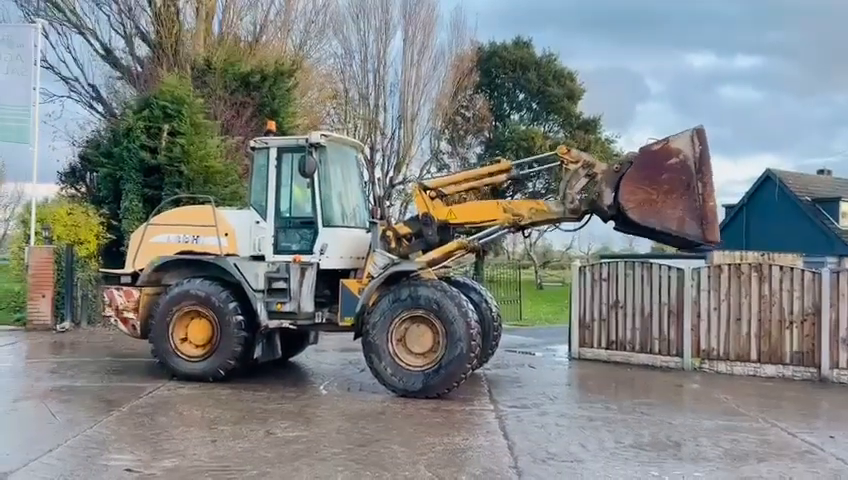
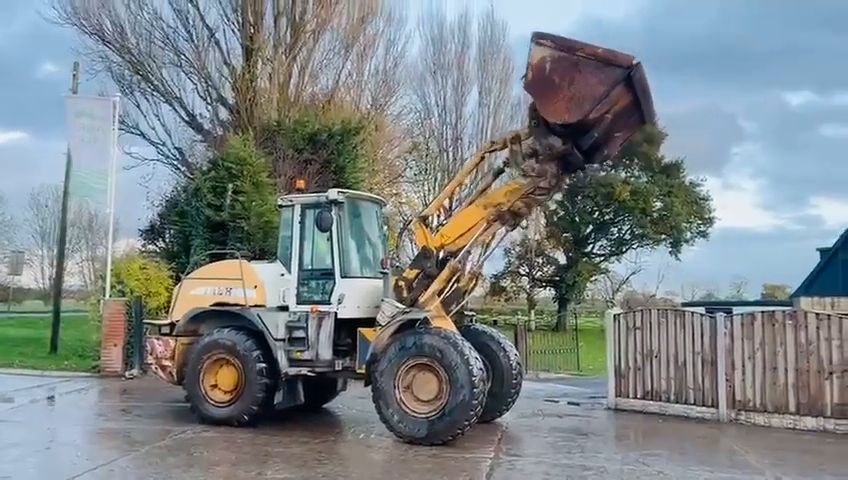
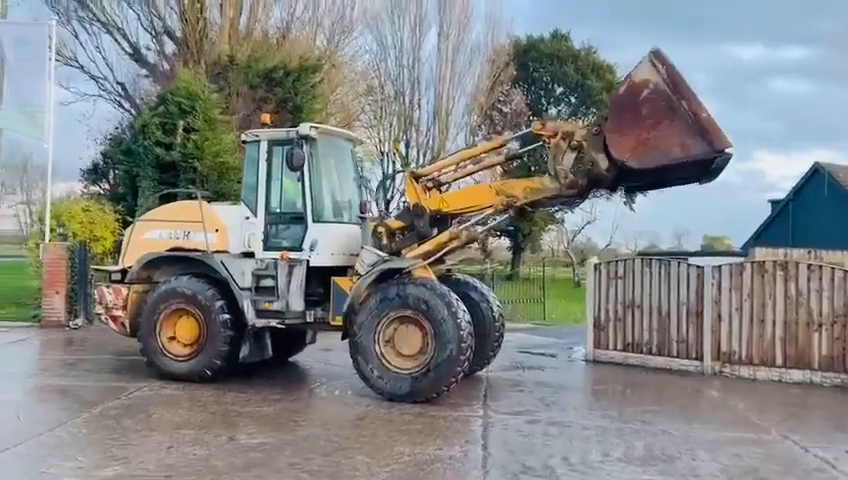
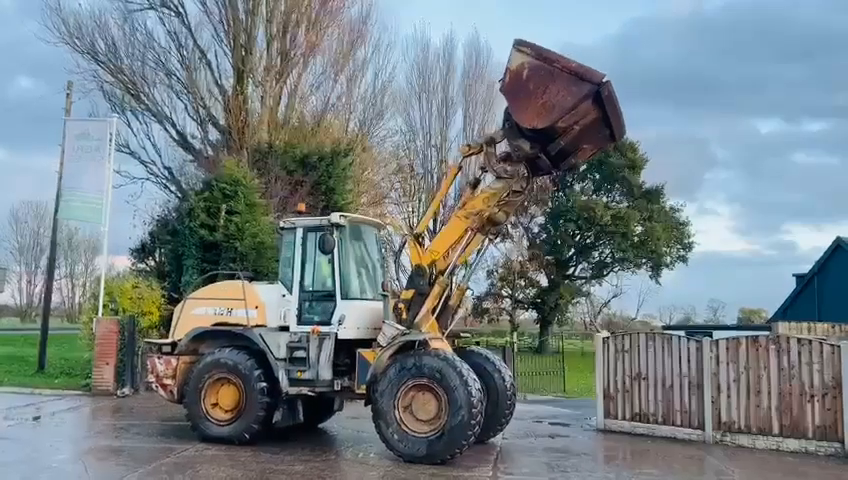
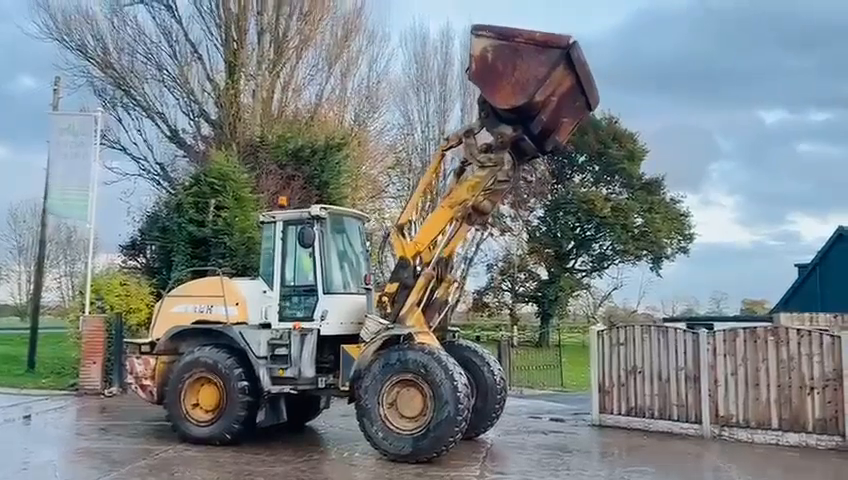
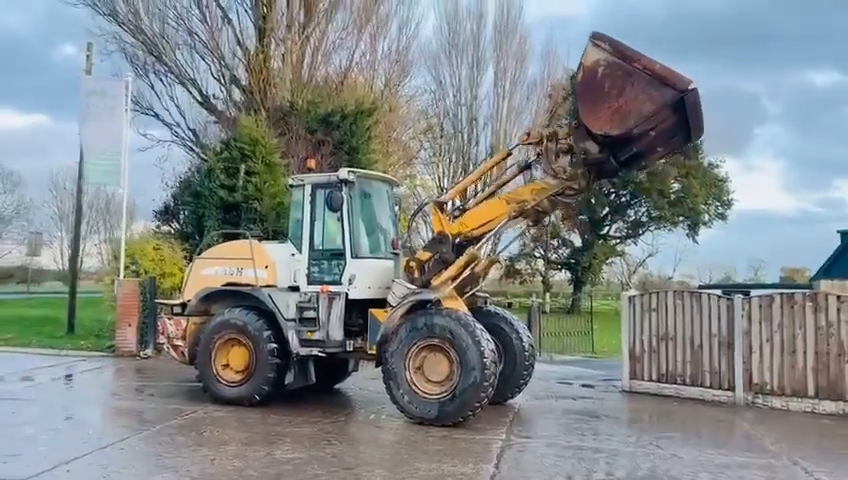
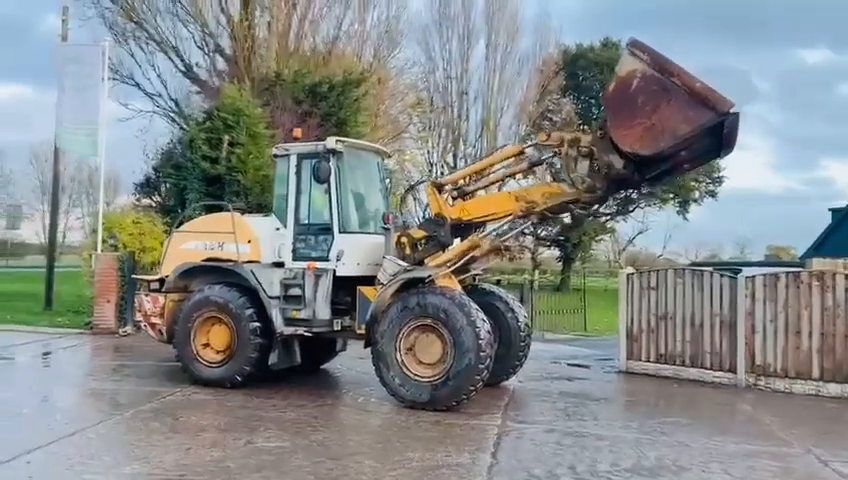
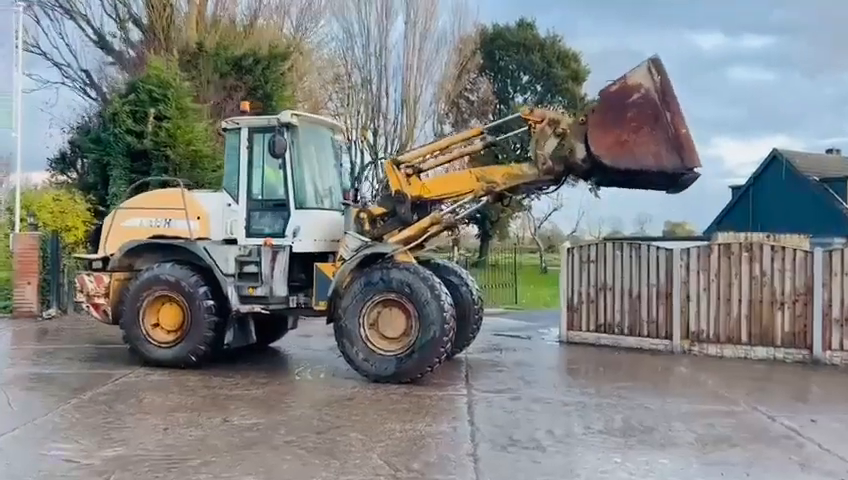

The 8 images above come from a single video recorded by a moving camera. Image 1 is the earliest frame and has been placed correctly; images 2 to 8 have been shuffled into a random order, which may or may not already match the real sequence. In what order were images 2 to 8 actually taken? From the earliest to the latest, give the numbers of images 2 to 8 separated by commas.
8, 3, 7, 6, 2, 5, 4
